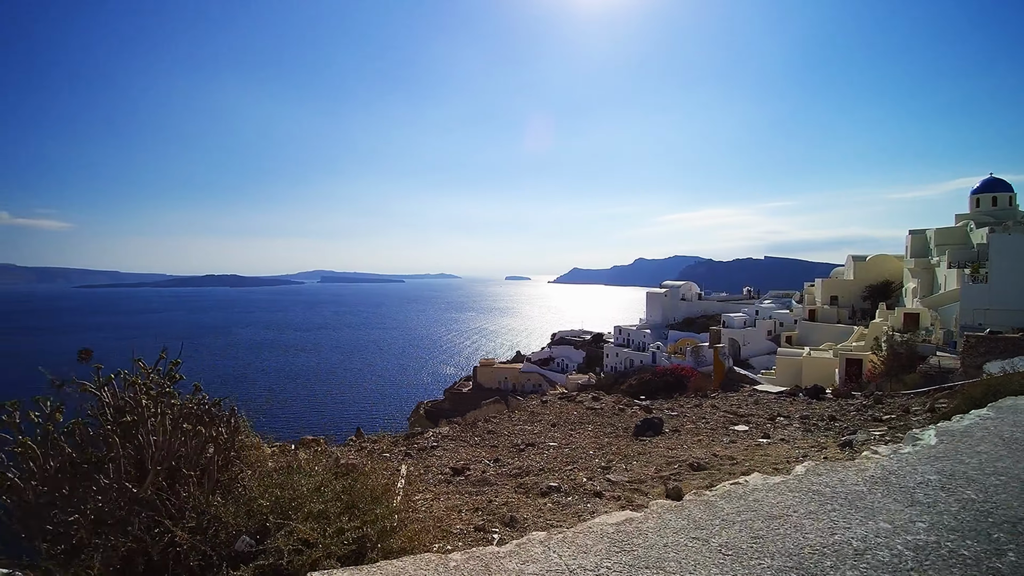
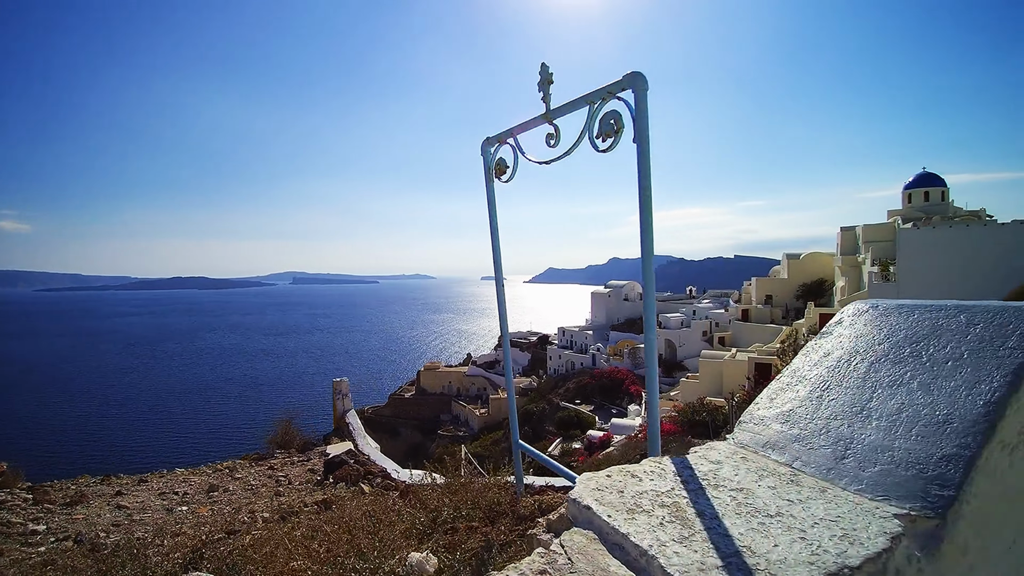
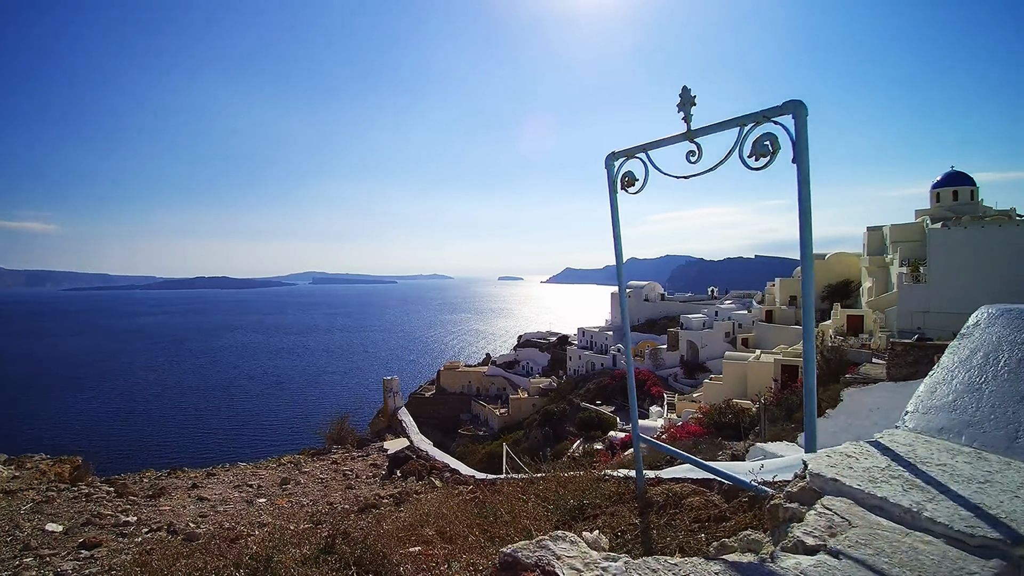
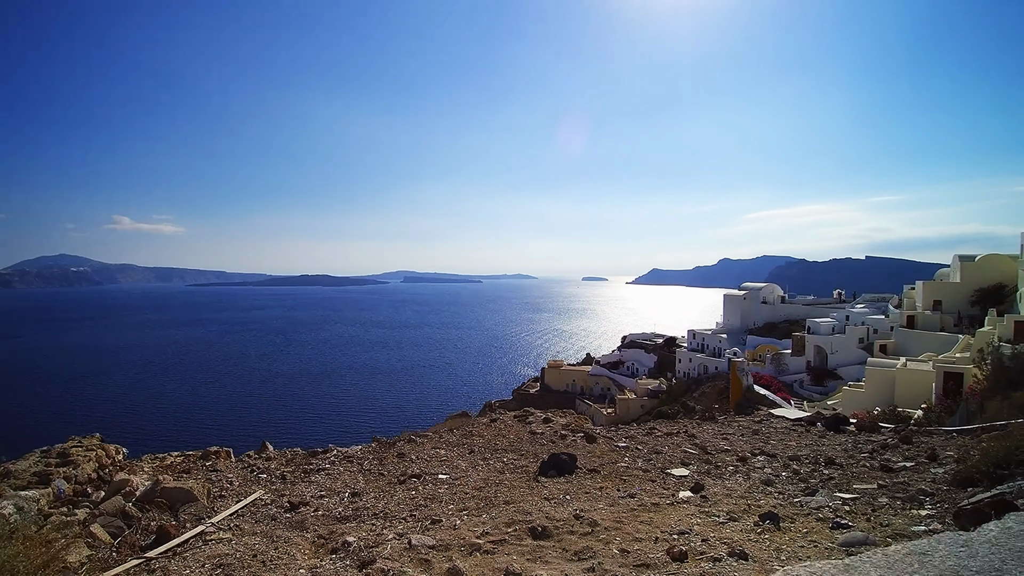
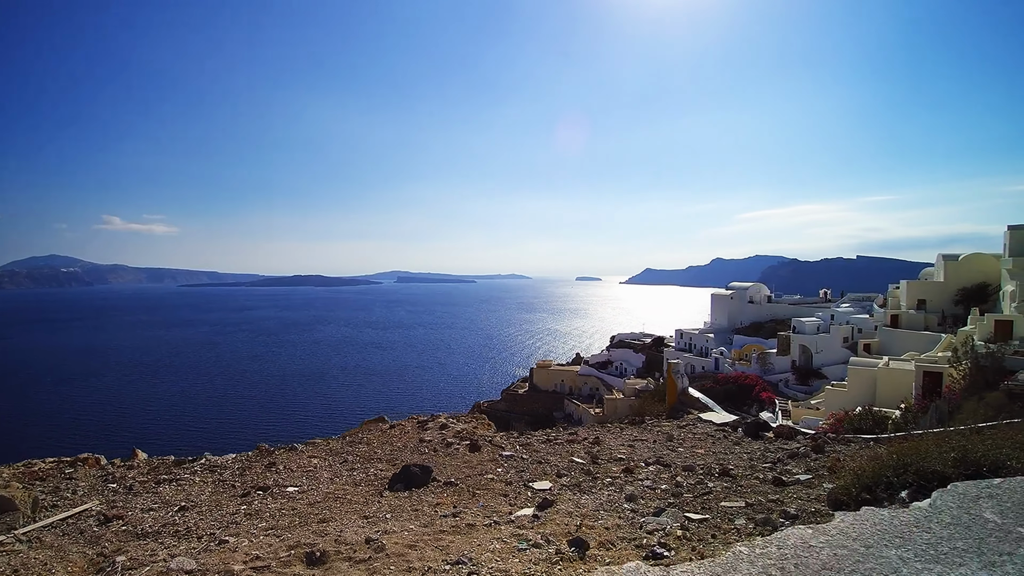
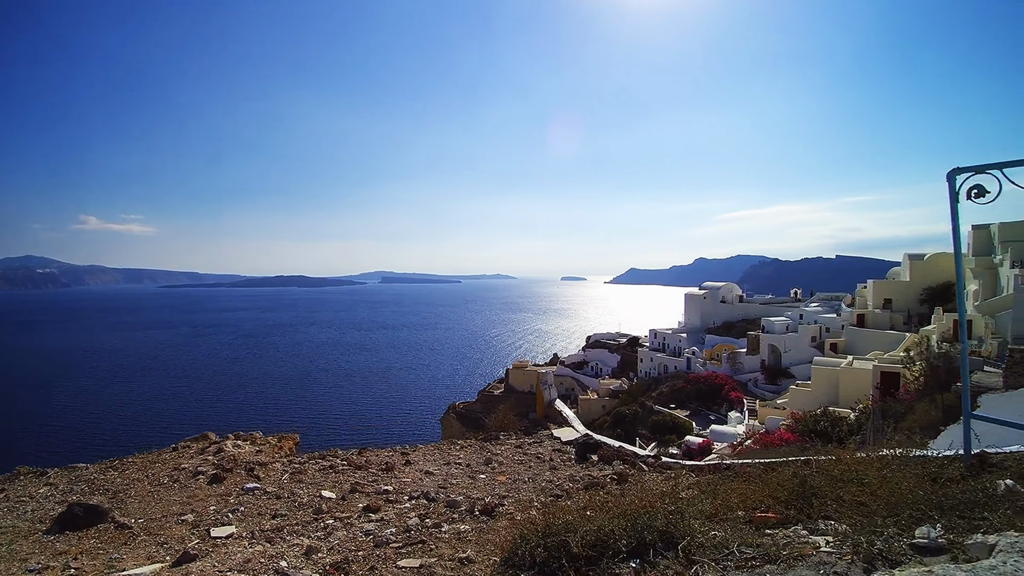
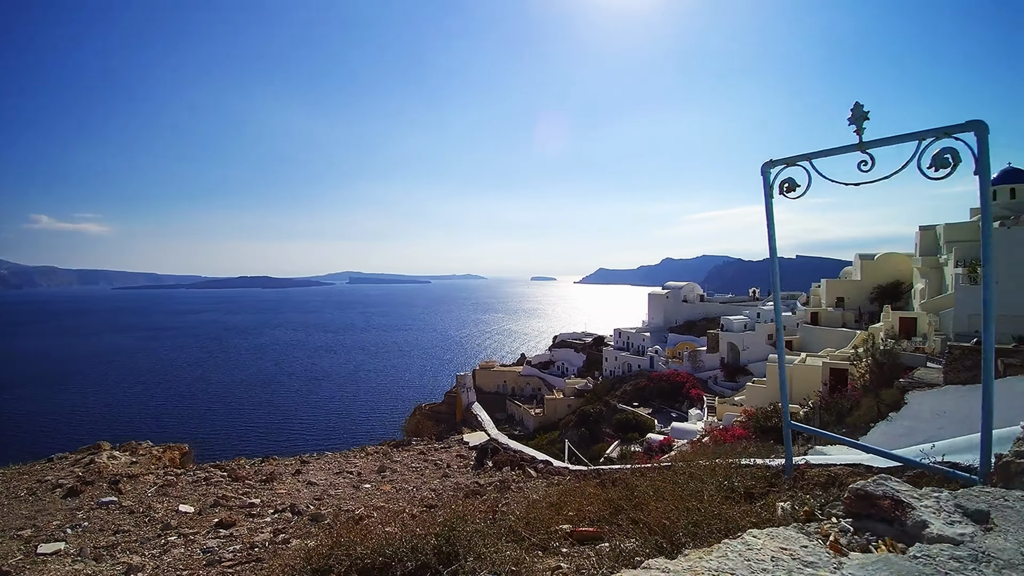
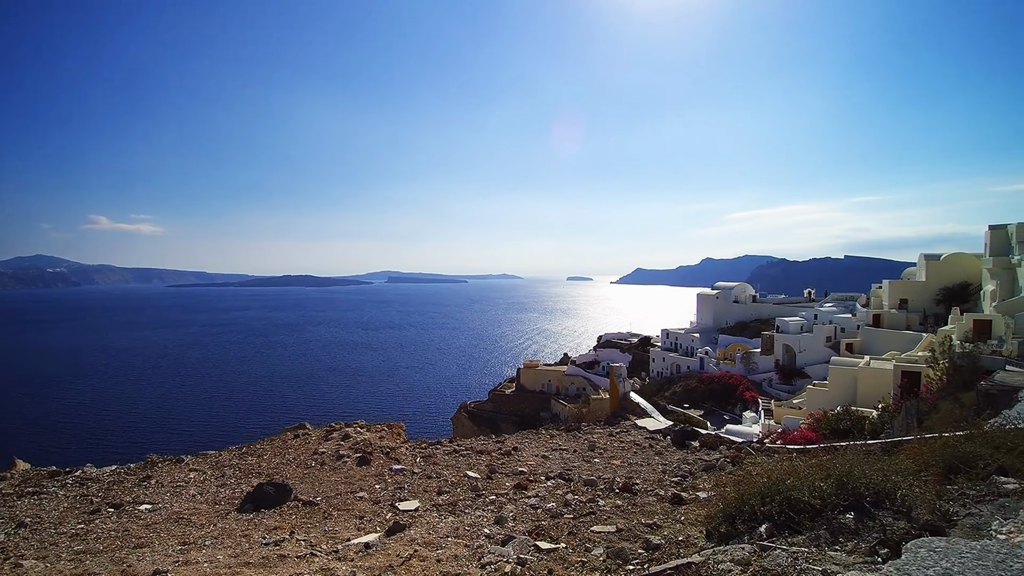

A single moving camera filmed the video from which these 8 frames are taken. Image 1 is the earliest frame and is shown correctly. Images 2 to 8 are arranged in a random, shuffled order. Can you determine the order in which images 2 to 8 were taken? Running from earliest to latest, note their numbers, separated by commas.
4, 5, 8, 6, 7, 3, 2
